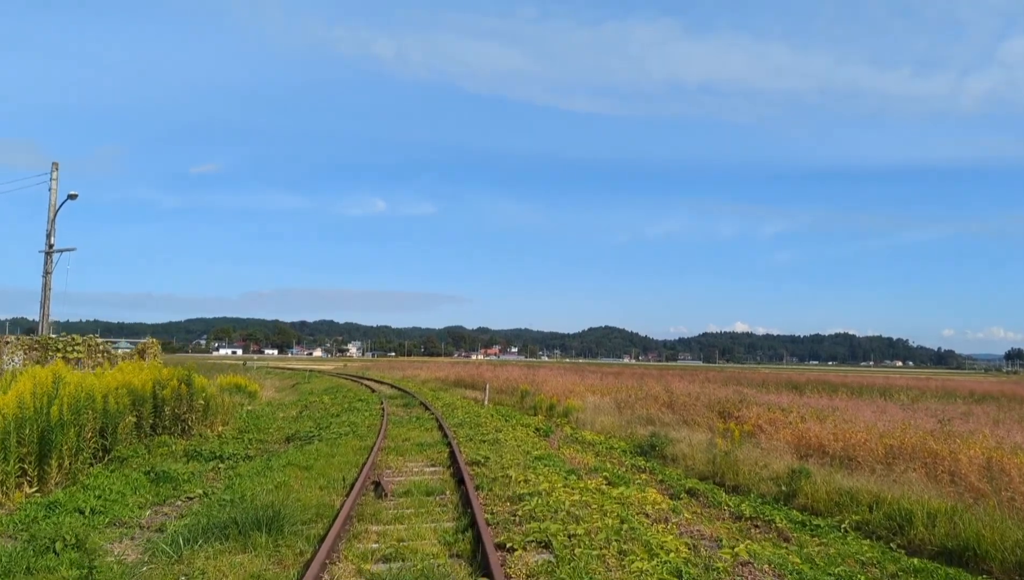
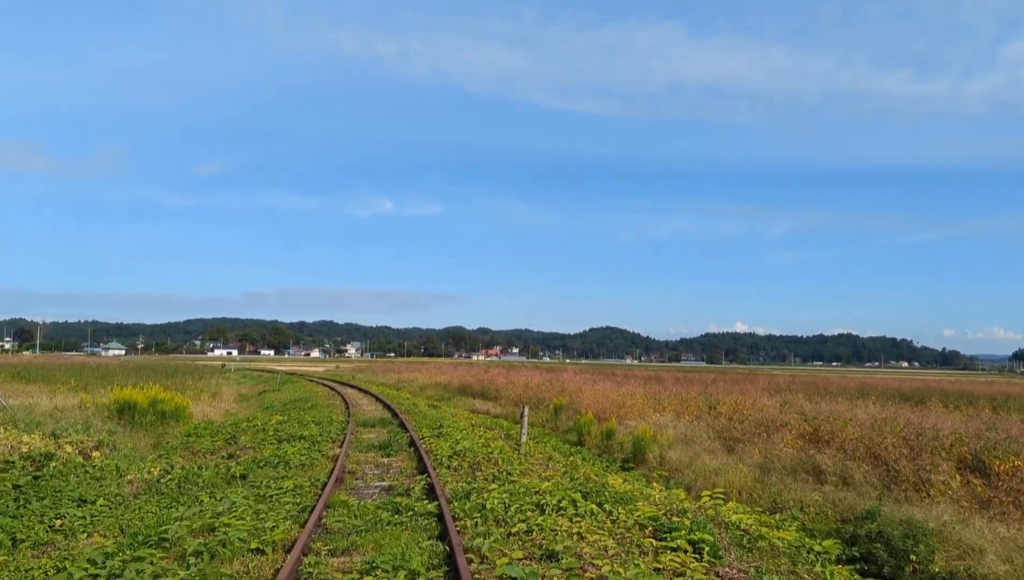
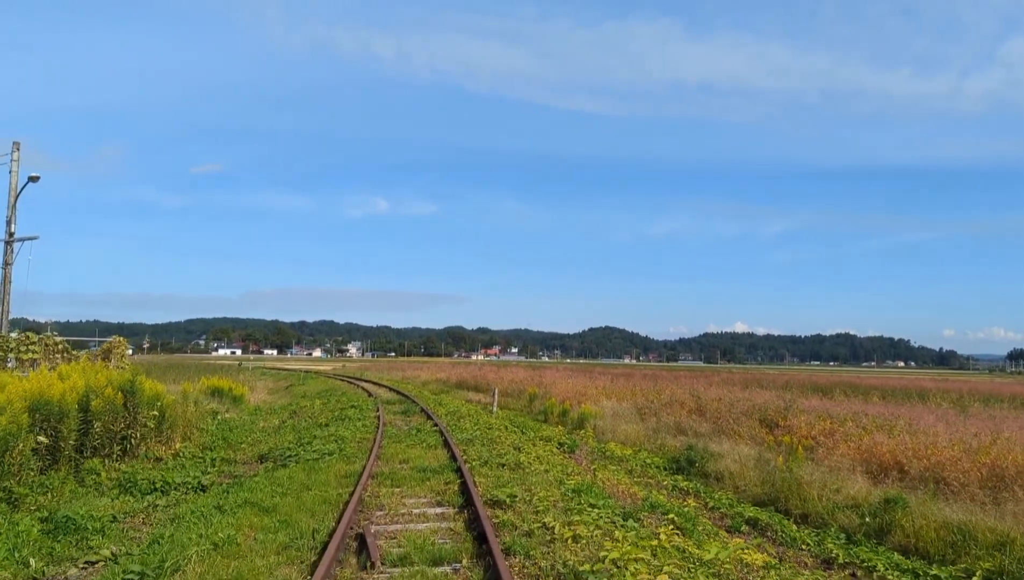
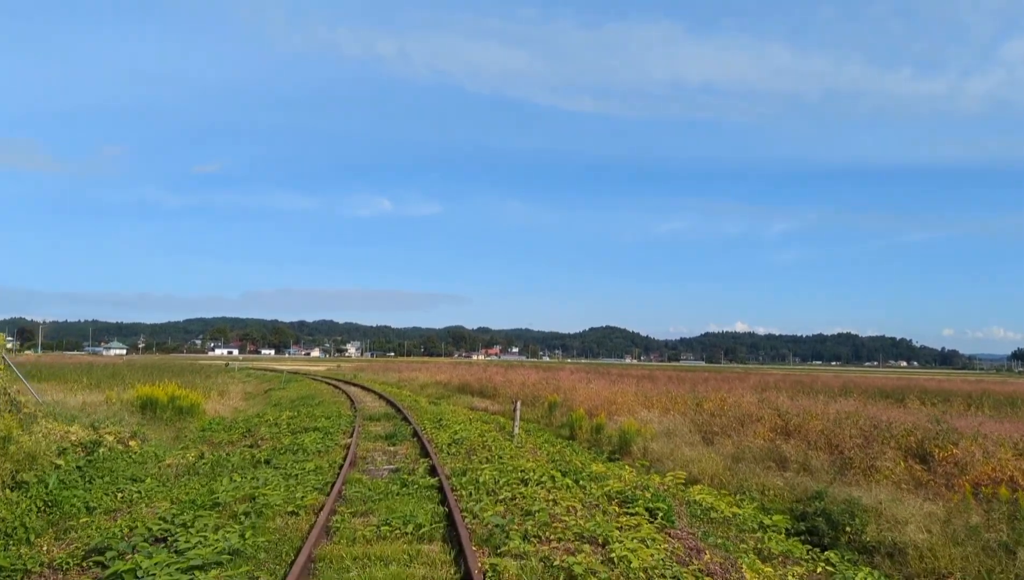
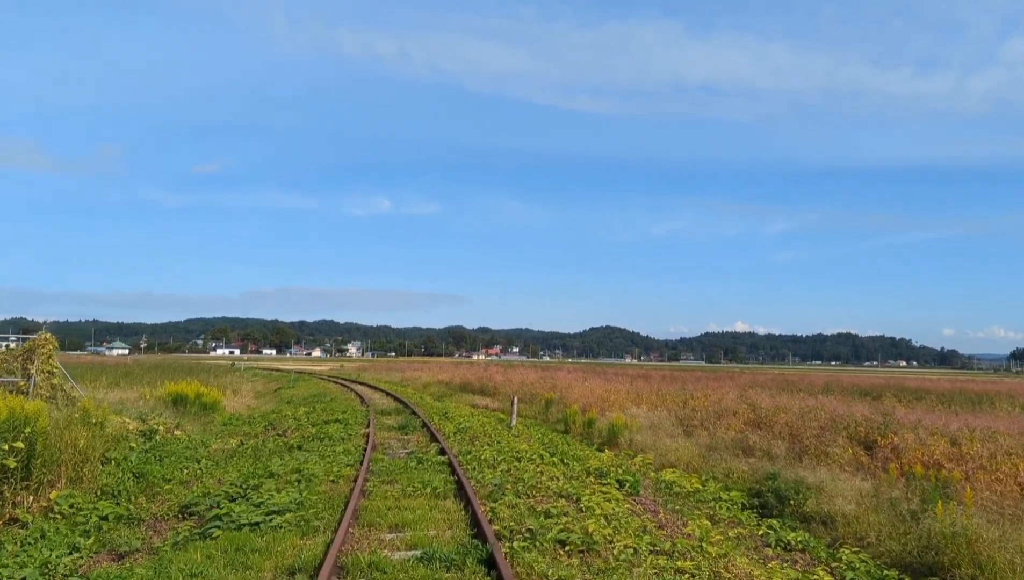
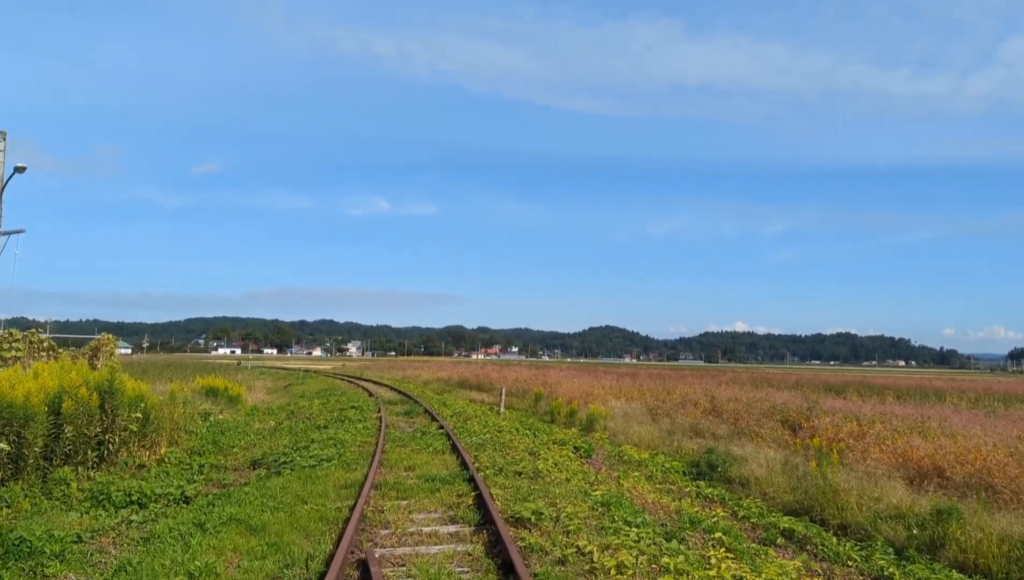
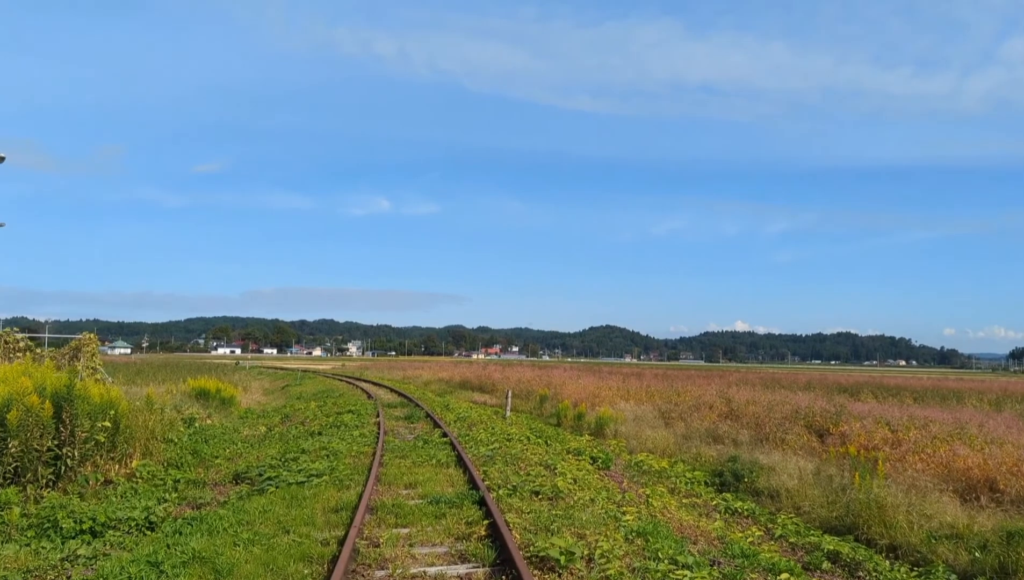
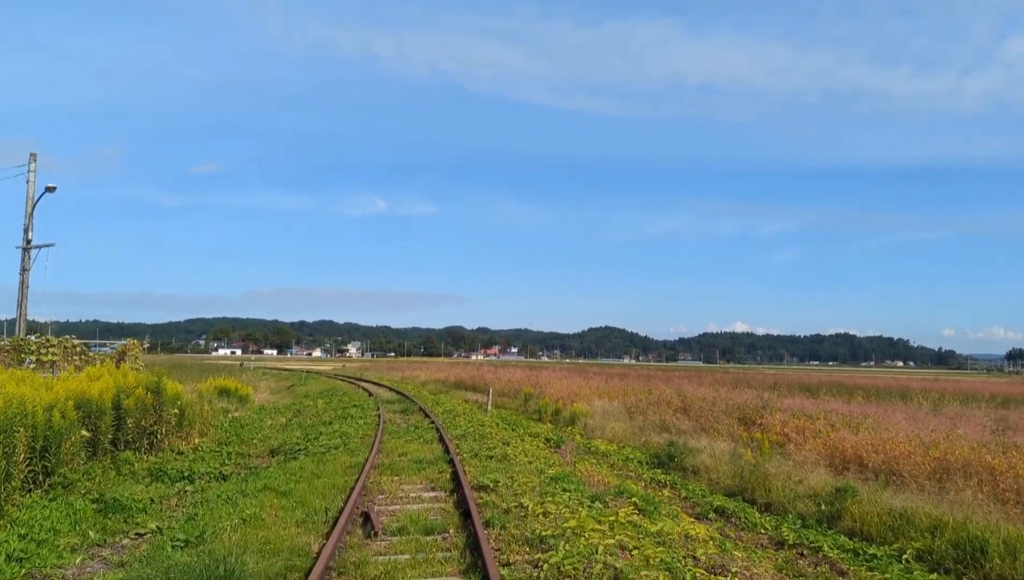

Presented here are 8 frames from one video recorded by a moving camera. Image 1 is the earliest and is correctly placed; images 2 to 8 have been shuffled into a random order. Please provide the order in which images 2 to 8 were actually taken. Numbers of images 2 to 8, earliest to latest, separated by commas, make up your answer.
8, 3, 6, 7, 5, 4, 2
